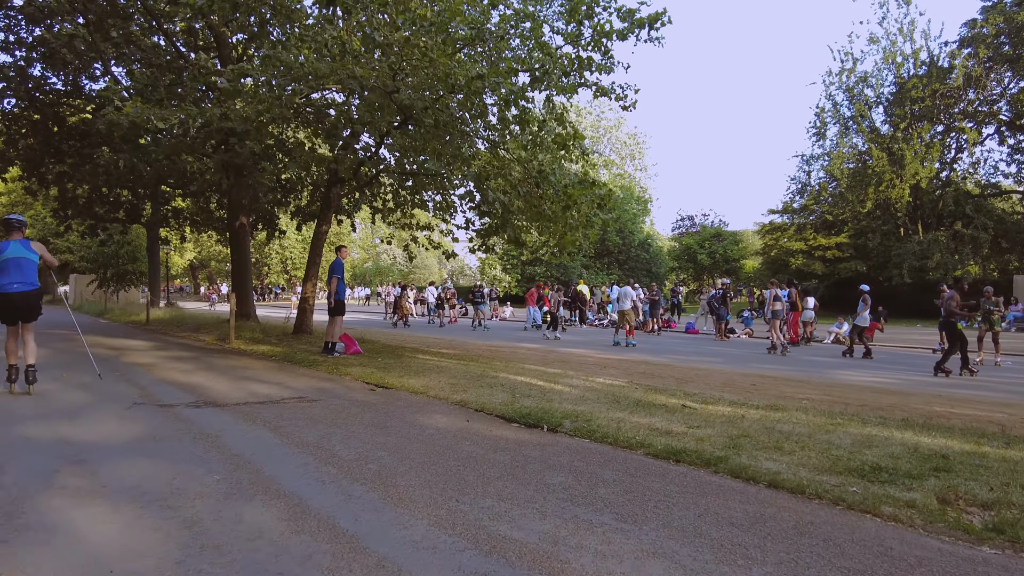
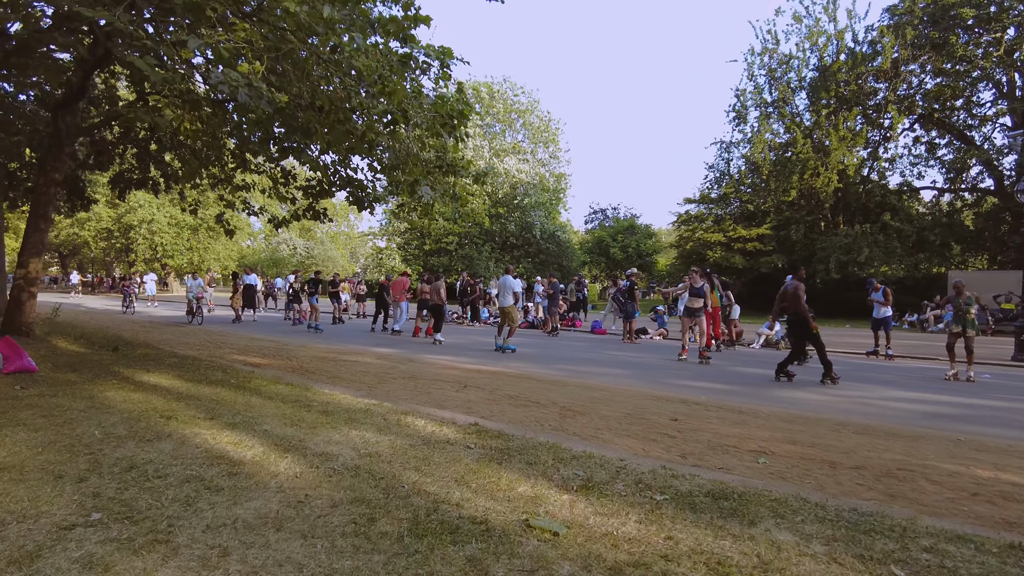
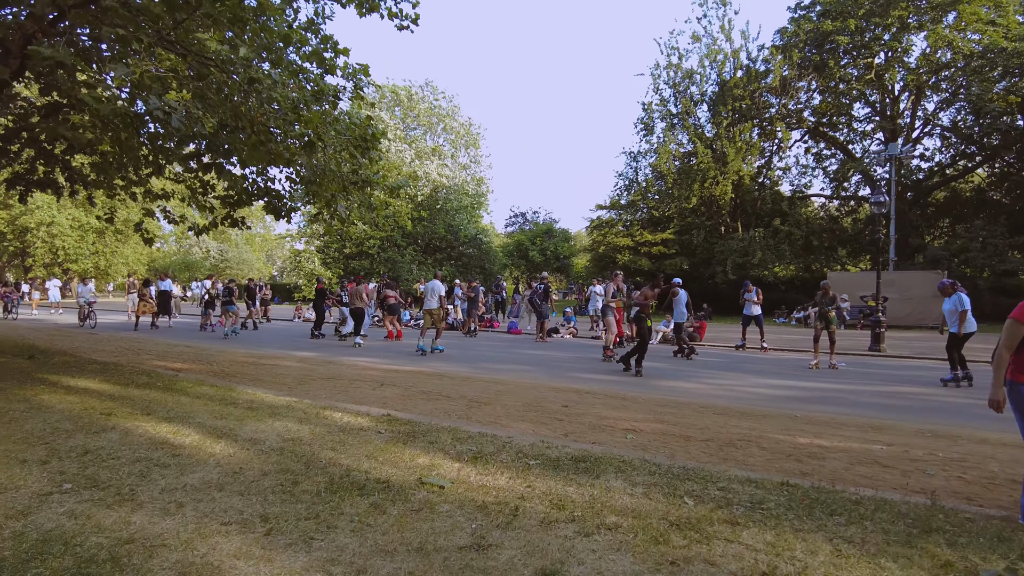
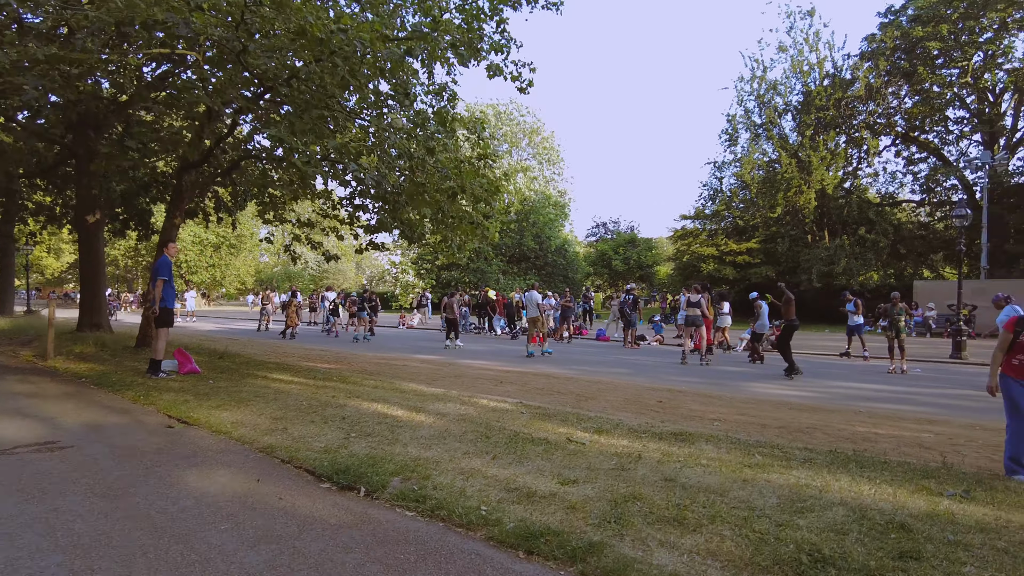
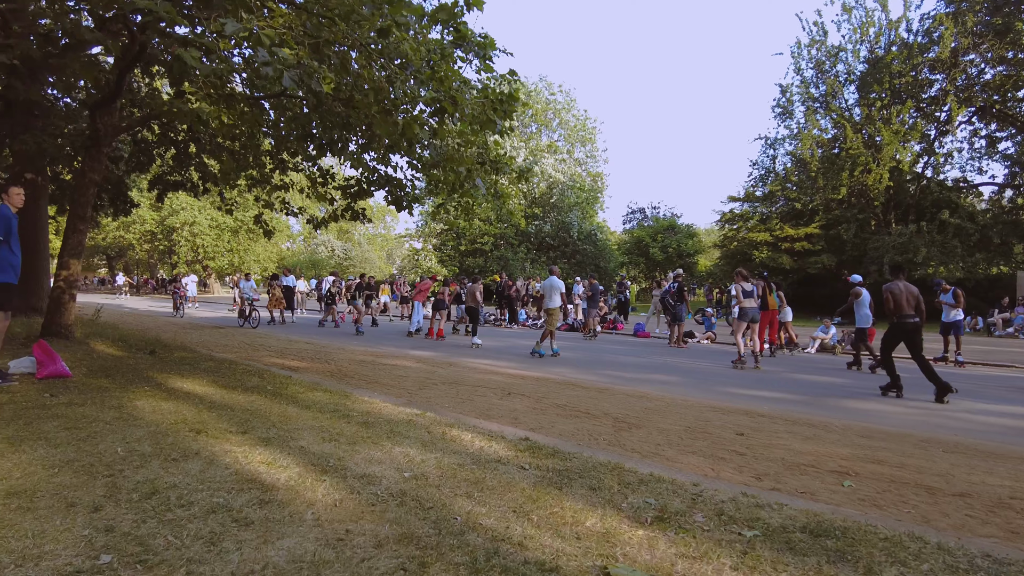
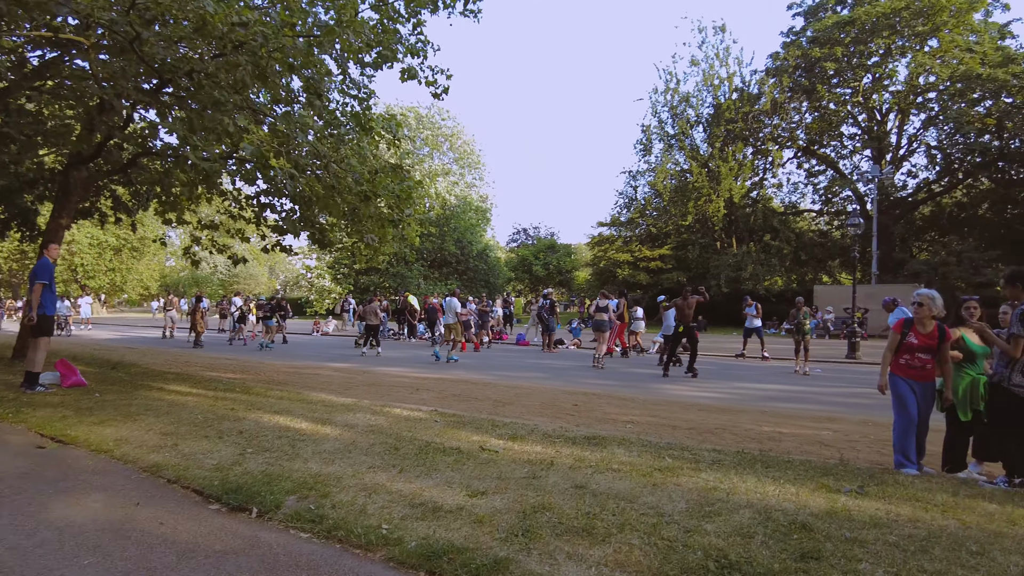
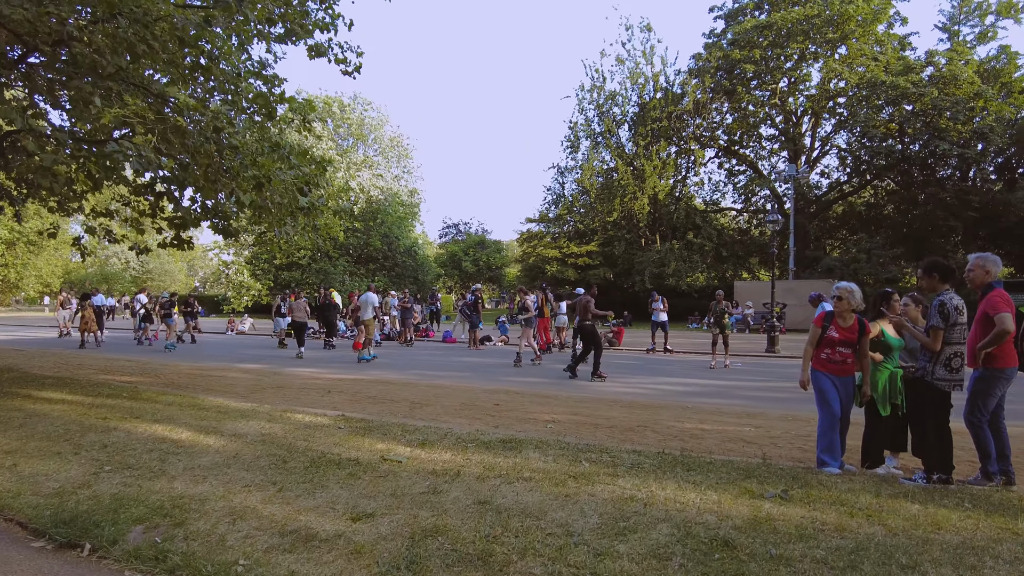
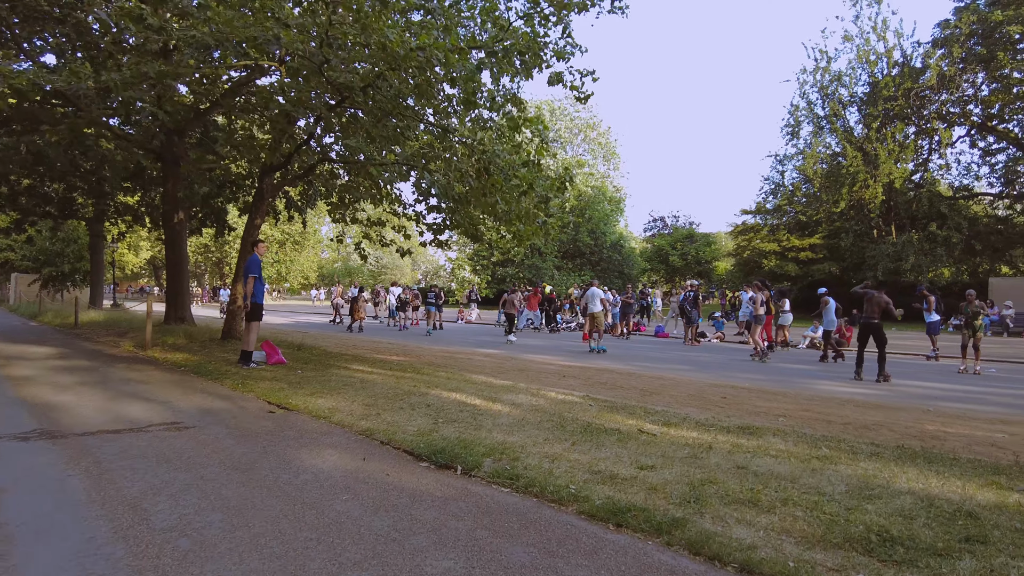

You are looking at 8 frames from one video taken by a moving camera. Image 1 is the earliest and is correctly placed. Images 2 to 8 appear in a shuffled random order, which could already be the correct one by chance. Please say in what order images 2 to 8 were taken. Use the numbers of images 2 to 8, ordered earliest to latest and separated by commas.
8, 4, 6, 7, 3, 2, 5
